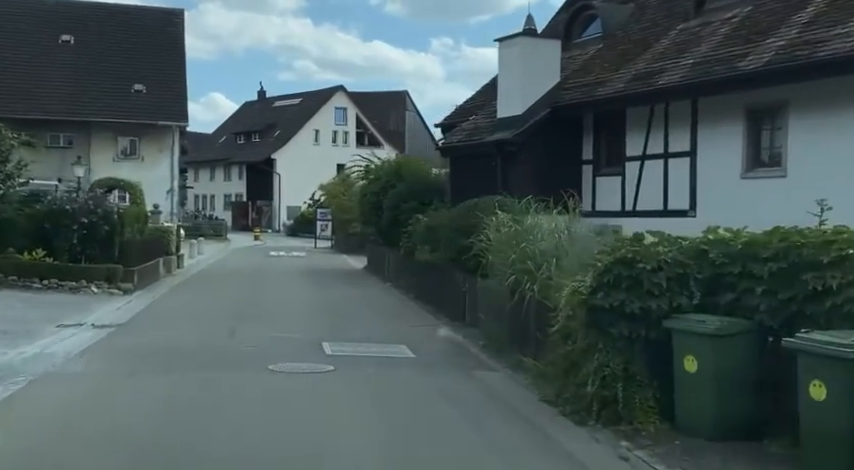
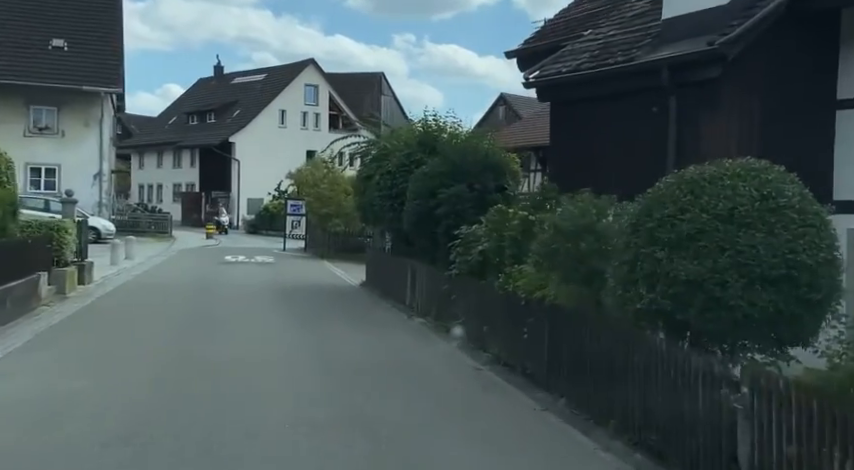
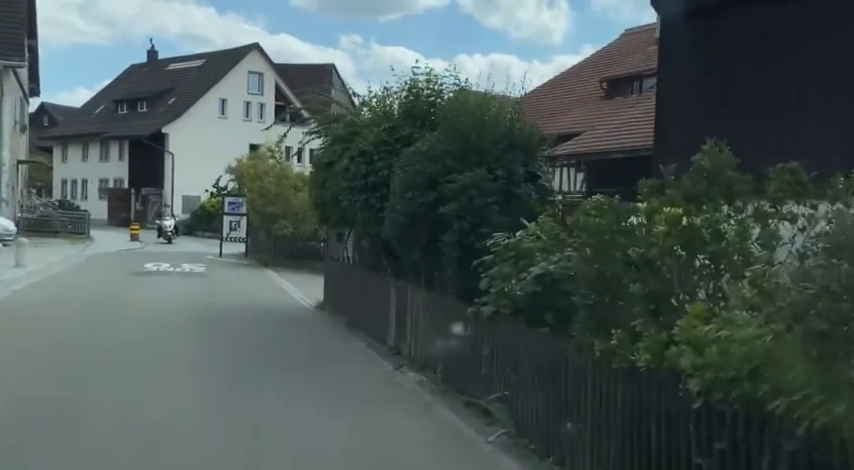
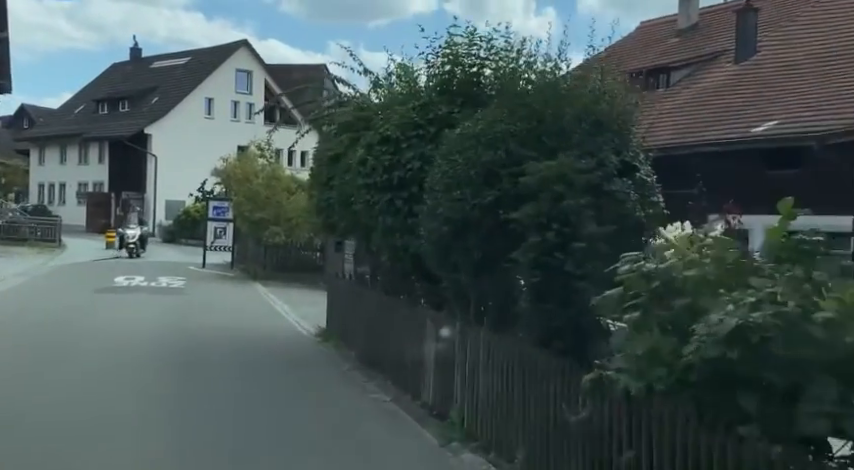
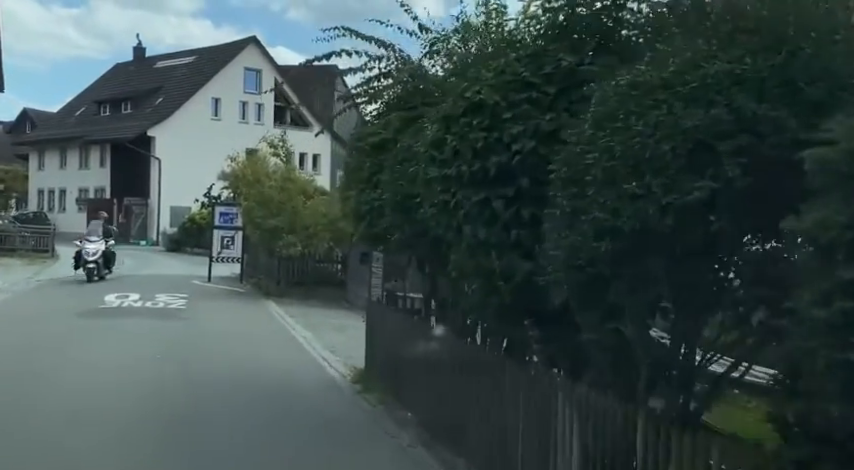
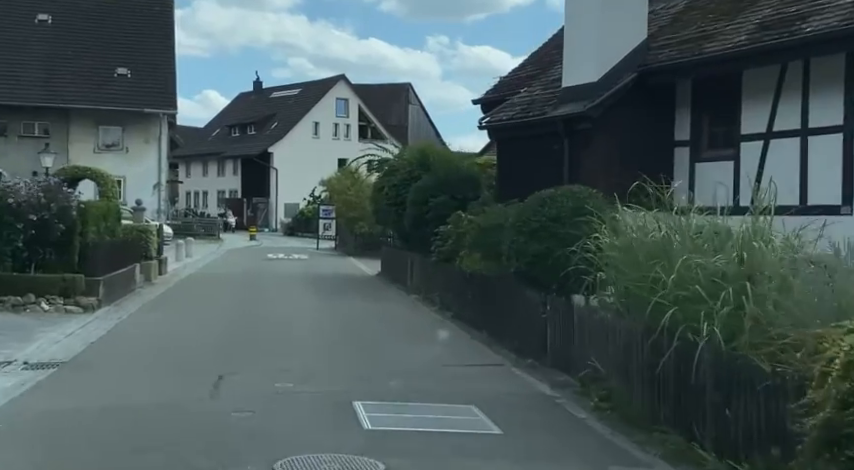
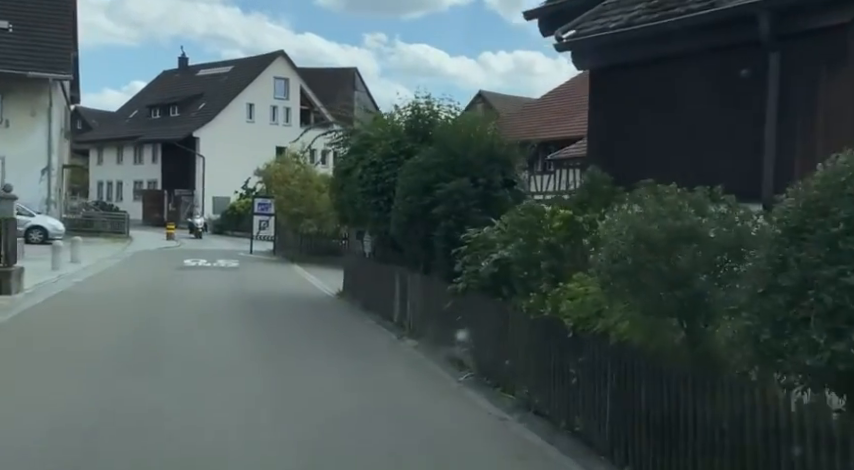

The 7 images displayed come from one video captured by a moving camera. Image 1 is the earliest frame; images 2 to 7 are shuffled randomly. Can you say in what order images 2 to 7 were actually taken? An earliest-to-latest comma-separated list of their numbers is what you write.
6, 2, 7, 3, 4, 5
